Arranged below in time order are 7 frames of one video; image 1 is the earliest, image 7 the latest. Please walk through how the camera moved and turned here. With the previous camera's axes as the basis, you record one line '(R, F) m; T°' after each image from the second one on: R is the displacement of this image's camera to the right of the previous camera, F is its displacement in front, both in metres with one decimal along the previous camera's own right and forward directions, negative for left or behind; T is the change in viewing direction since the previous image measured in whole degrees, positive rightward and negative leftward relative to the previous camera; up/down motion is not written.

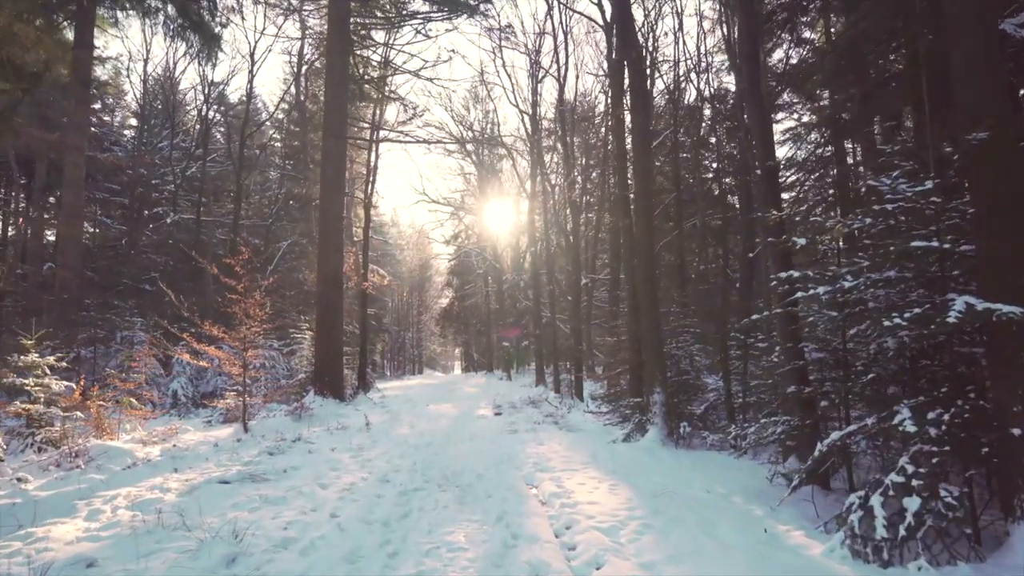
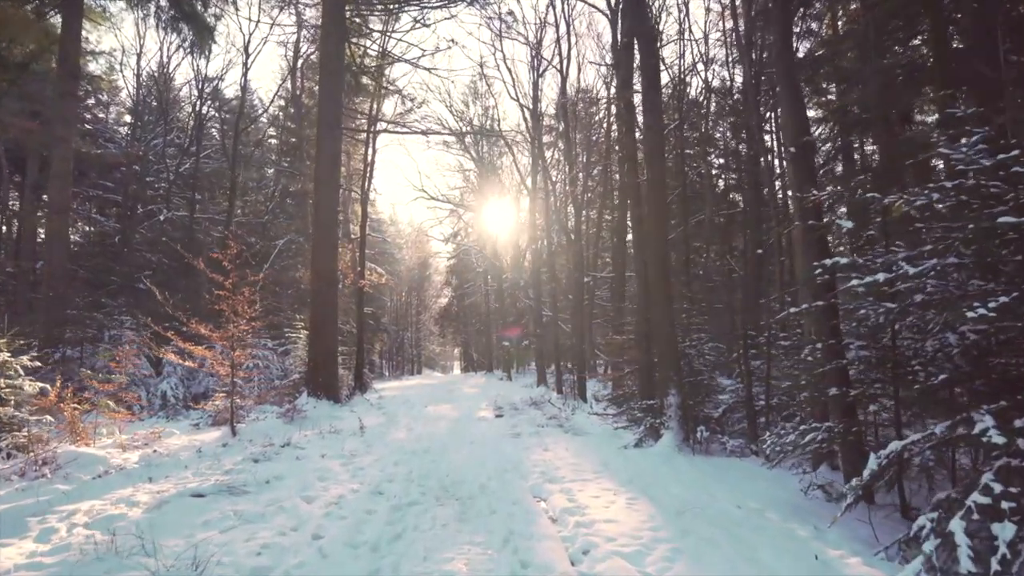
(-0.1, +0.6) m; 0°
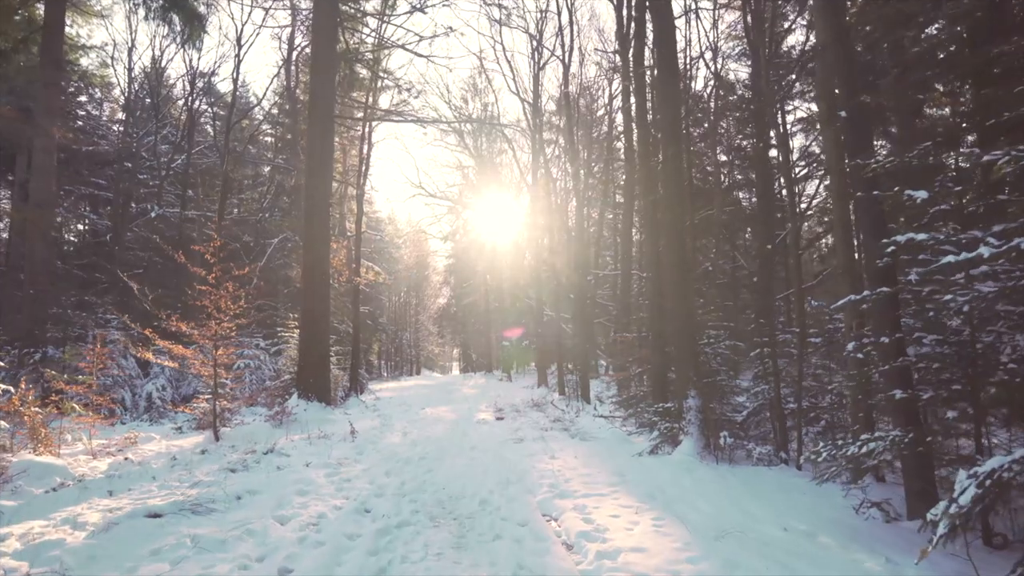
(-0.1, +0.8) m; 0°
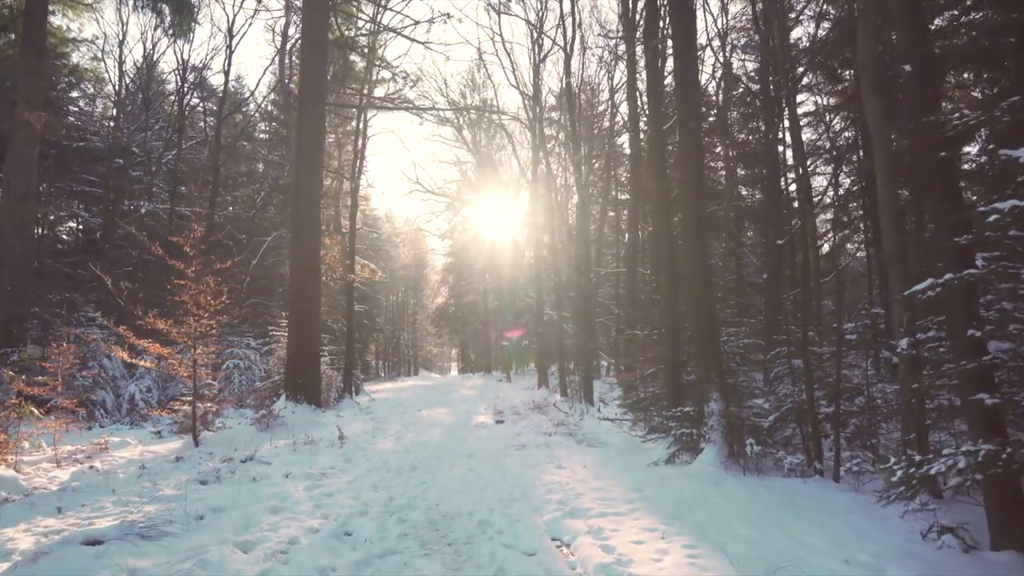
(0.0, +0.7) m; 0°
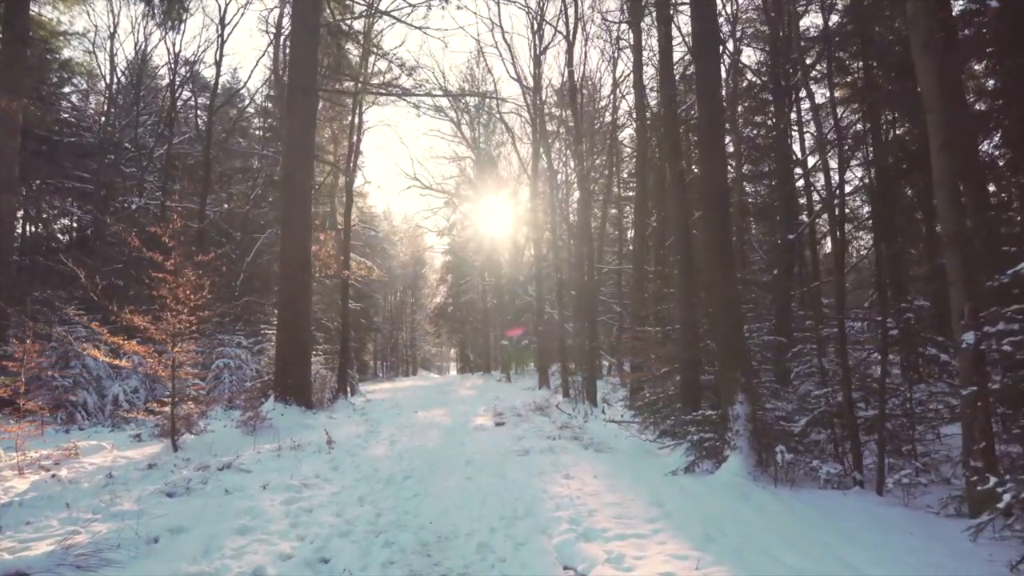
(0.0, +0.7) m; 0°
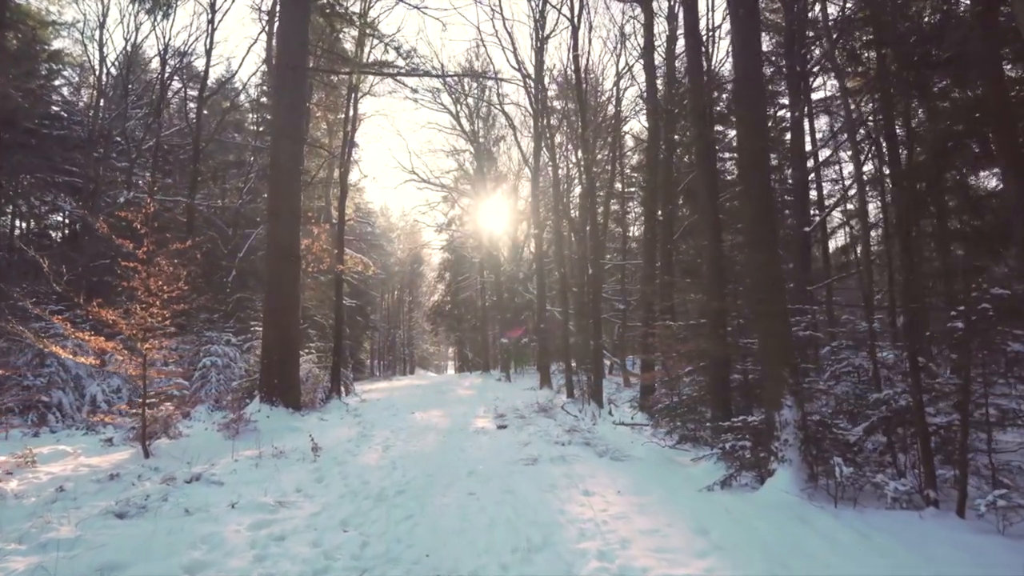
(-0.1, +0.9) m; 0°
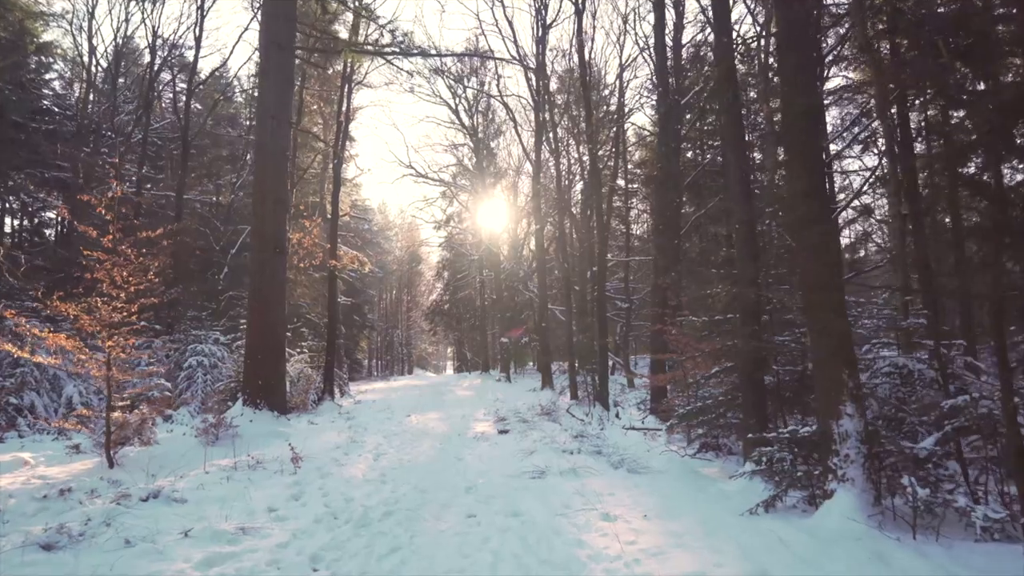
(-0.1, +0.8) m; 0°
